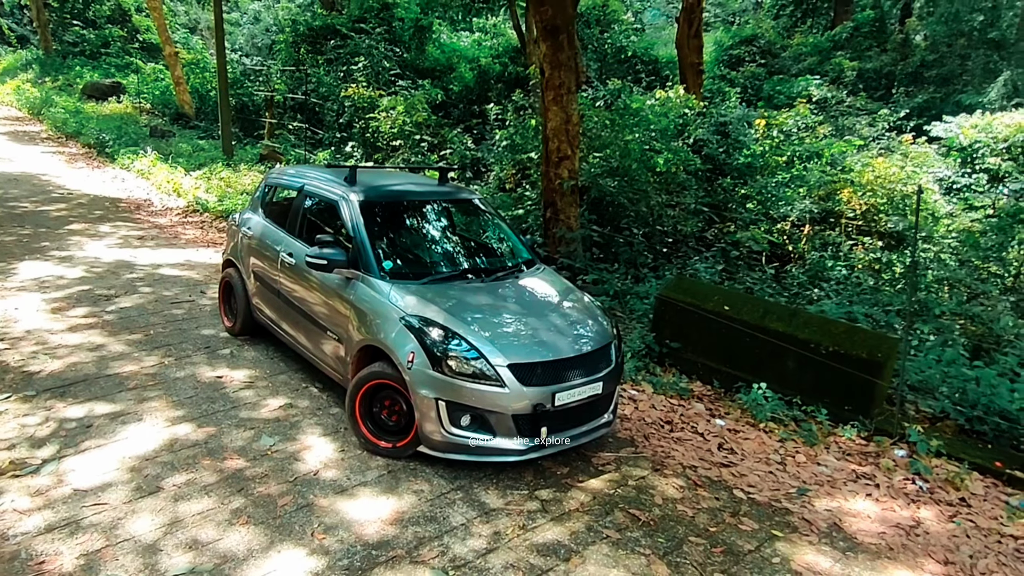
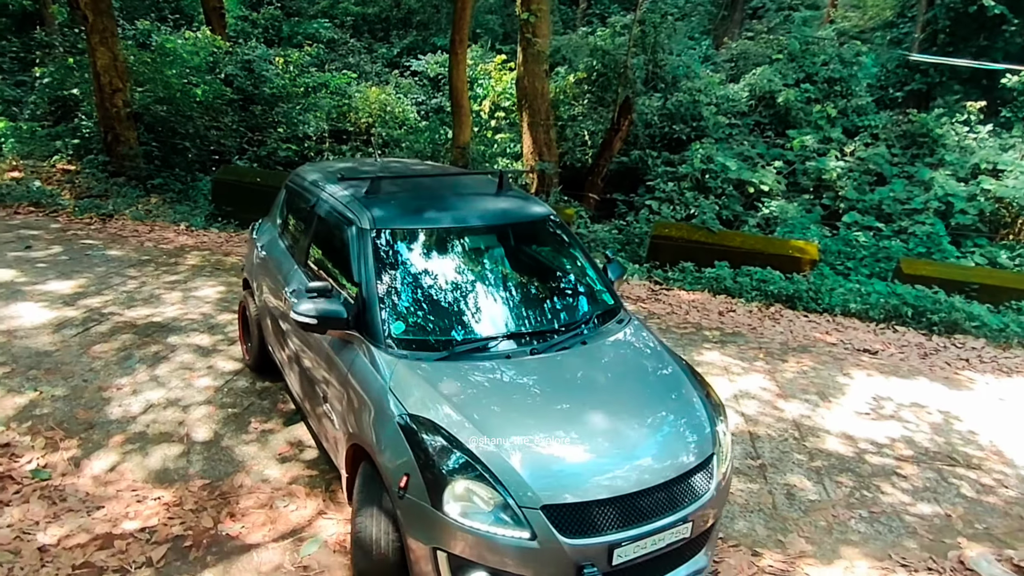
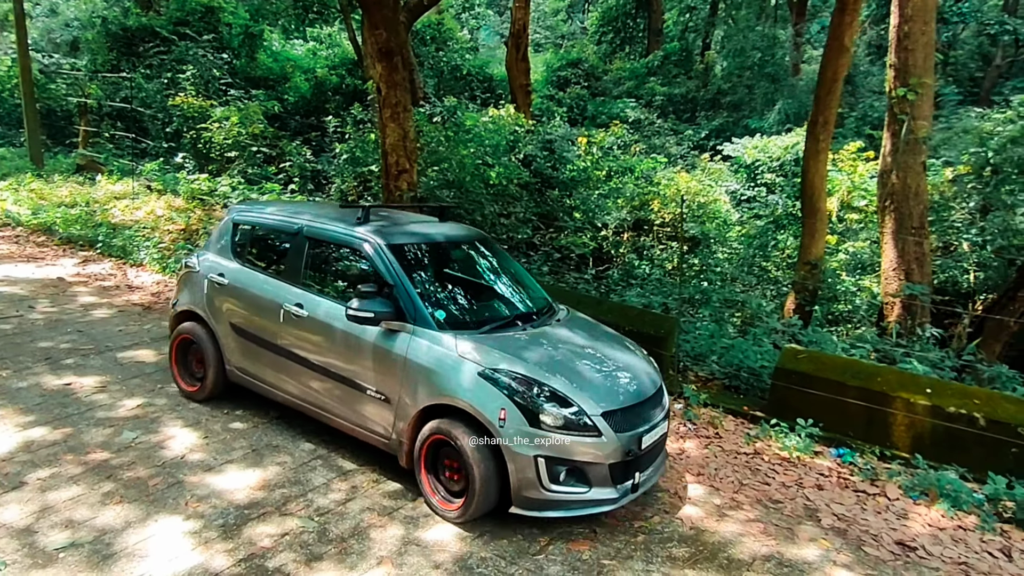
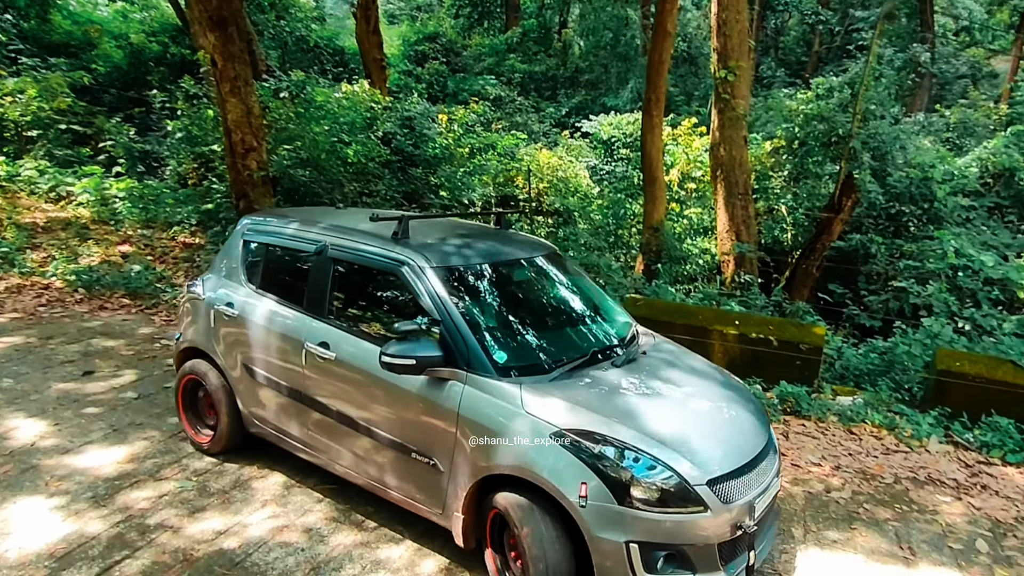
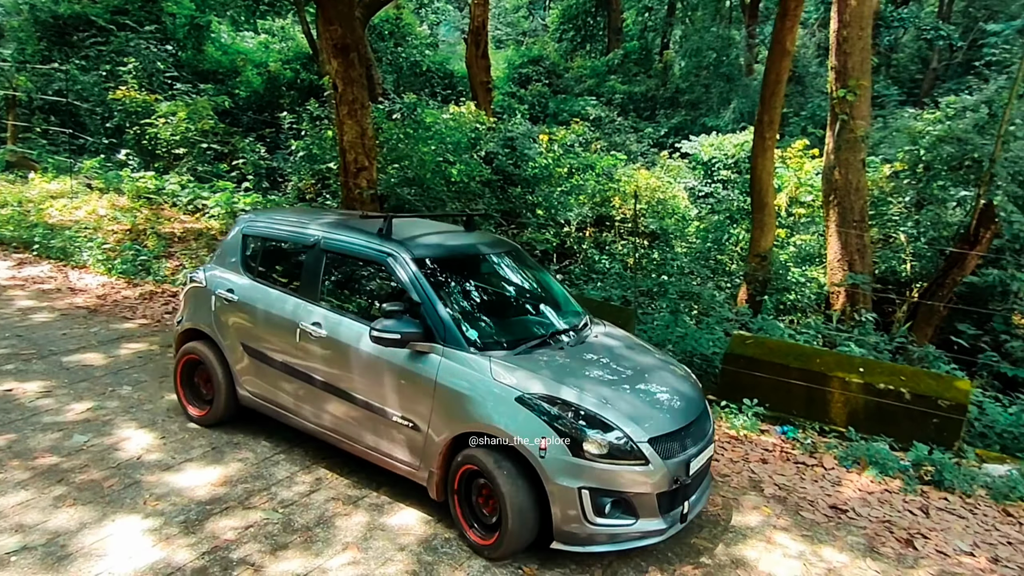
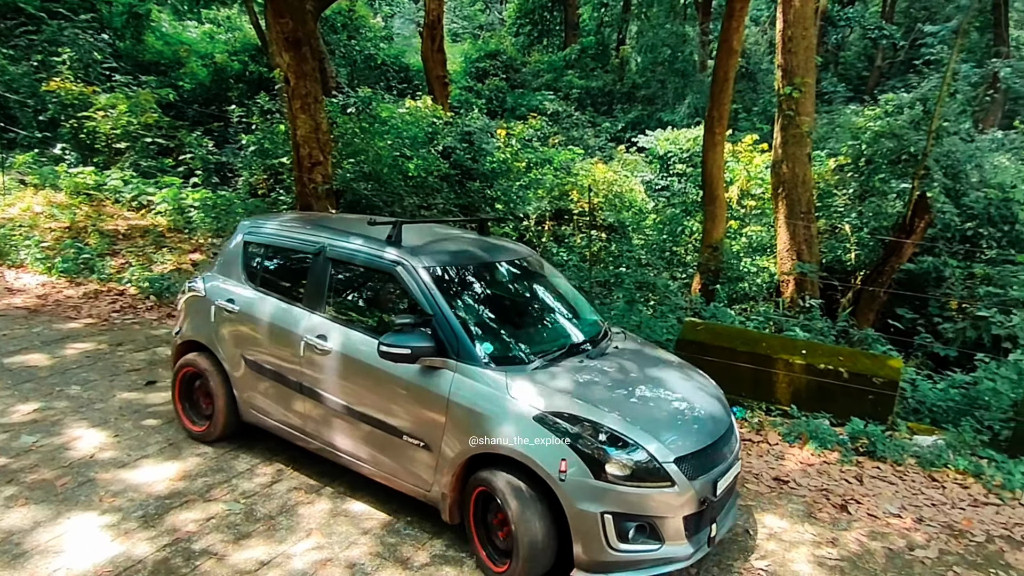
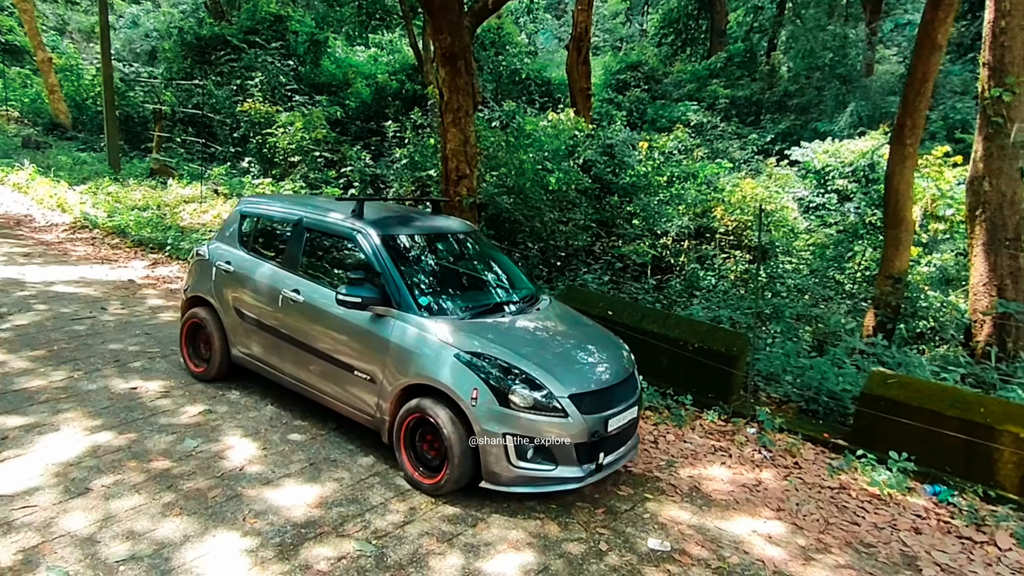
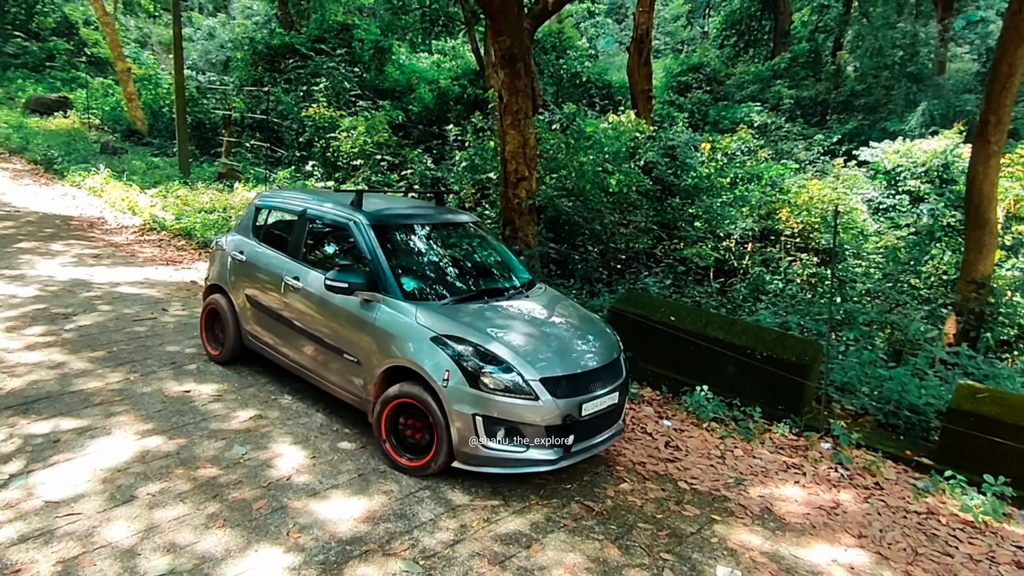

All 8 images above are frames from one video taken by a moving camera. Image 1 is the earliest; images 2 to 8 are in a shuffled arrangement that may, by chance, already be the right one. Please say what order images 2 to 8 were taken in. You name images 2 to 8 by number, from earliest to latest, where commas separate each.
8, 7, 3, 5, 6, 4, 2
